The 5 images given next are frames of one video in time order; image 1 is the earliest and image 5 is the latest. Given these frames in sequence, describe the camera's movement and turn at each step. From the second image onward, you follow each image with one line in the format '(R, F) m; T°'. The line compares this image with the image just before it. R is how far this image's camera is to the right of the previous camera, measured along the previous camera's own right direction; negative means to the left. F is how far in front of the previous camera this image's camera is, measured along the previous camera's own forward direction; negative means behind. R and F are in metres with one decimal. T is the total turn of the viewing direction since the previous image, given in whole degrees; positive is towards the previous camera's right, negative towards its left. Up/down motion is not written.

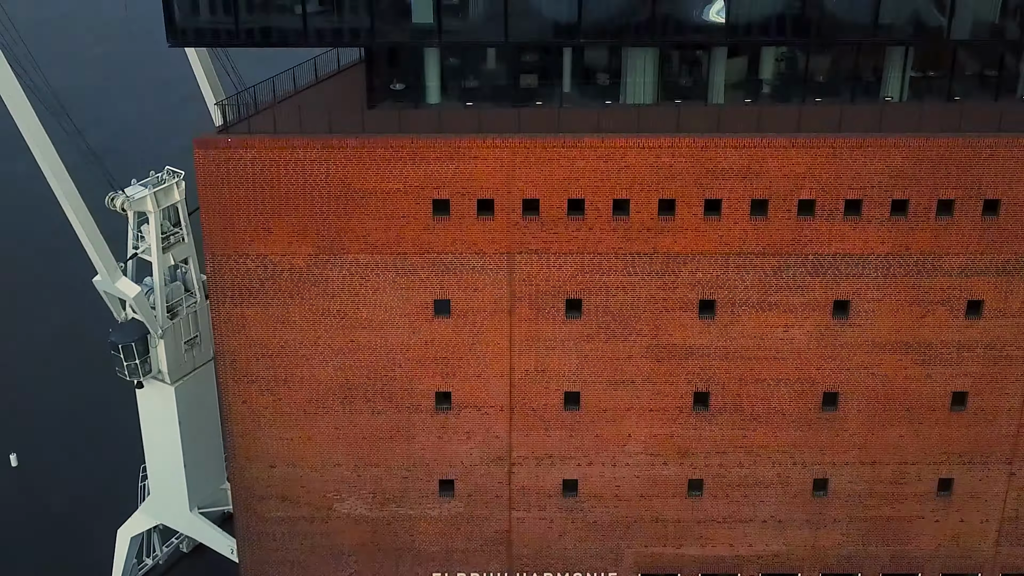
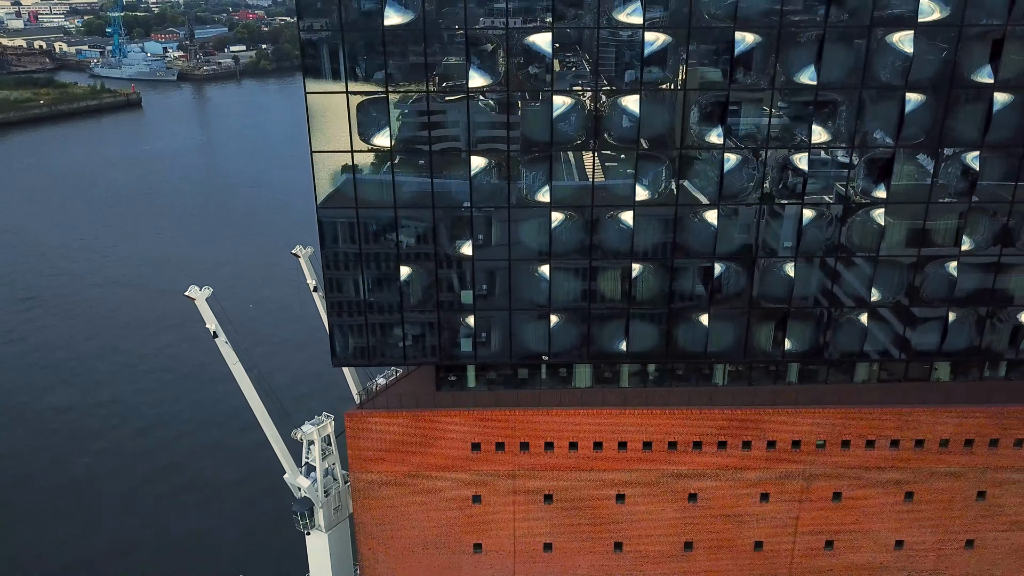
(0.0, -5.4) m; 0°
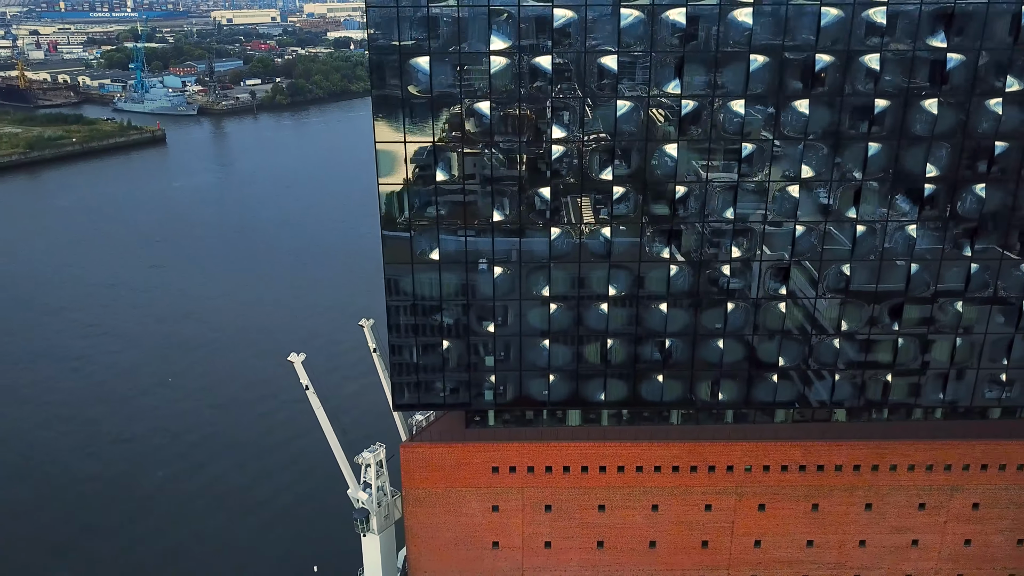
(-0.1, -4.3) m; 0°
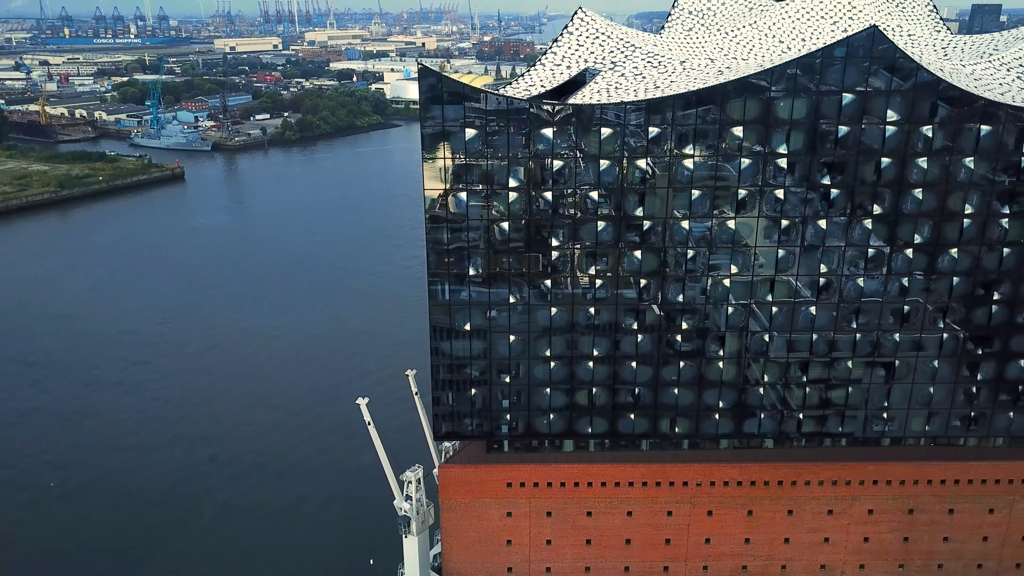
(-0.3, -5.4) m; 0°
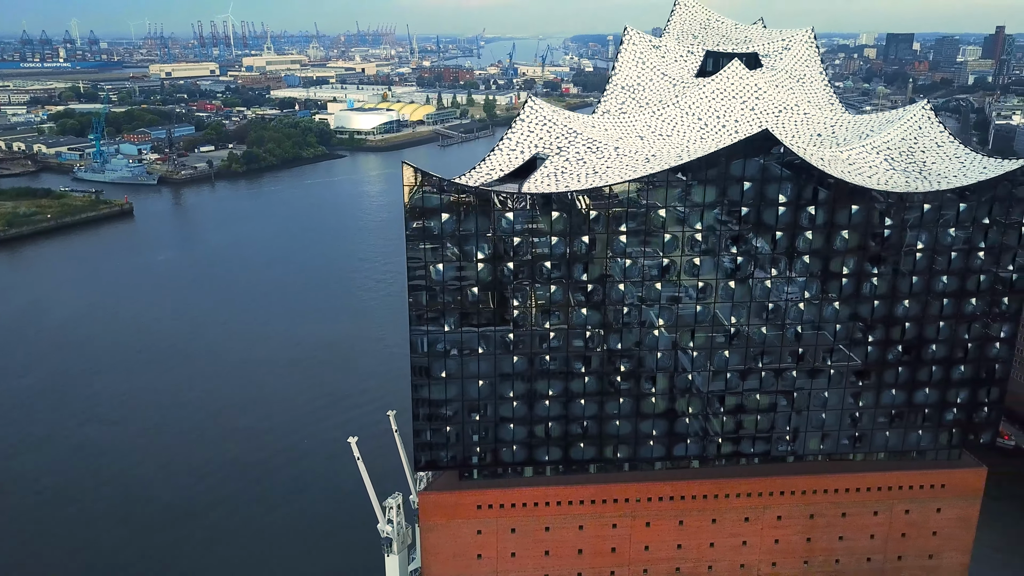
(-0.7, -3.9) m; +4°
